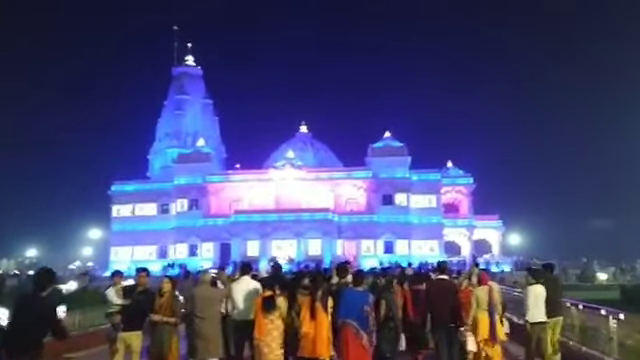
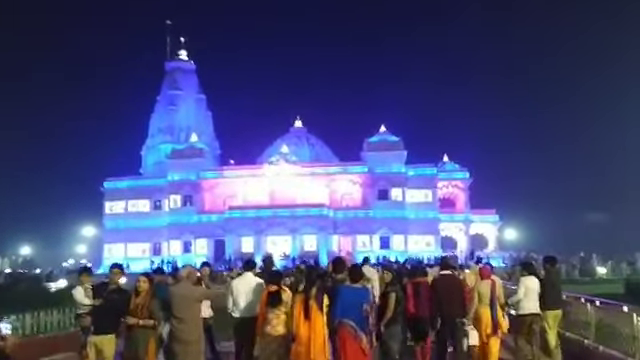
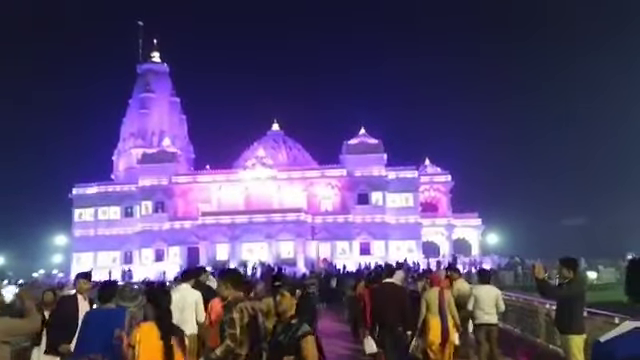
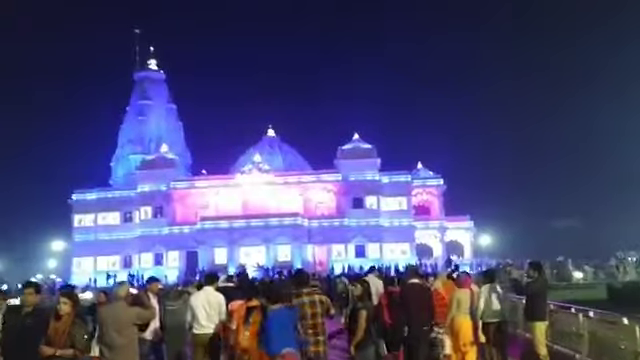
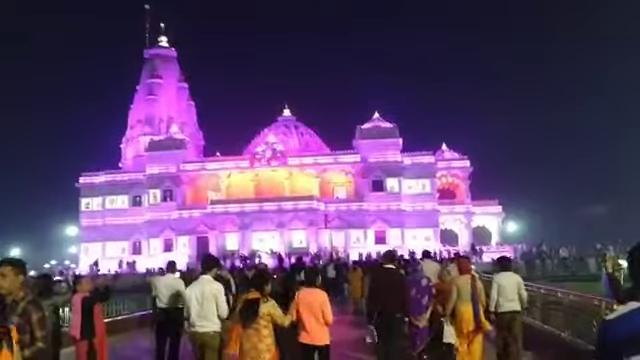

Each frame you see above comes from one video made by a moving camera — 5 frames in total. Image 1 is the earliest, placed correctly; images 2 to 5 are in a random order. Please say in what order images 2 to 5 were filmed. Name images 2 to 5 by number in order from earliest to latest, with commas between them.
2, 4, 3, 5
